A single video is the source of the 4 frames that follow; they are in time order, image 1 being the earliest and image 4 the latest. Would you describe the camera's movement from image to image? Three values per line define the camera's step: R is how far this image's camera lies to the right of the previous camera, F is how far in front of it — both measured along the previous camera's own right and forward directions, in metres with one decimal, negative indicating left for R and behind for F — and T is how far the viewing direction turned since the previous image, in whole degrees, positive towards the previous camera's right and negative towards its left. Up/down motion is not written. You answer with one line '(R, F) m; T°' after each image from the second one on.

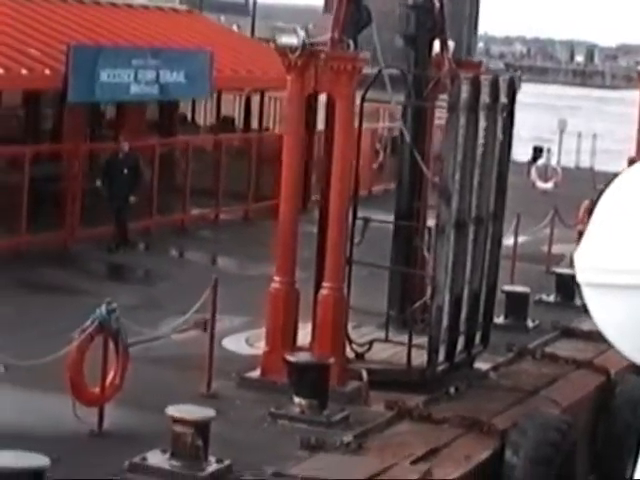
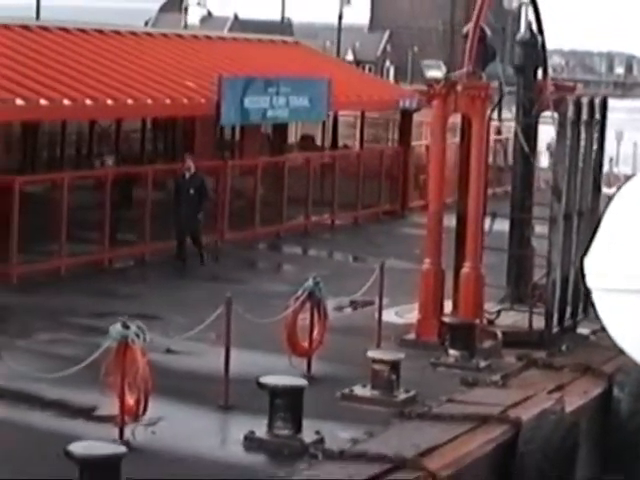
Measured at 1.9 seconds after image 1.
(-0.6, -3.7) m; -1°
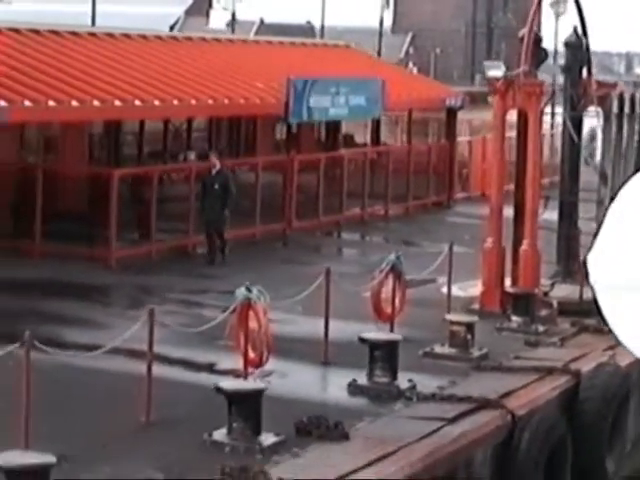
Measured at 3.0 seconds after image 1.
(-0.4, -2.2) m; 0°
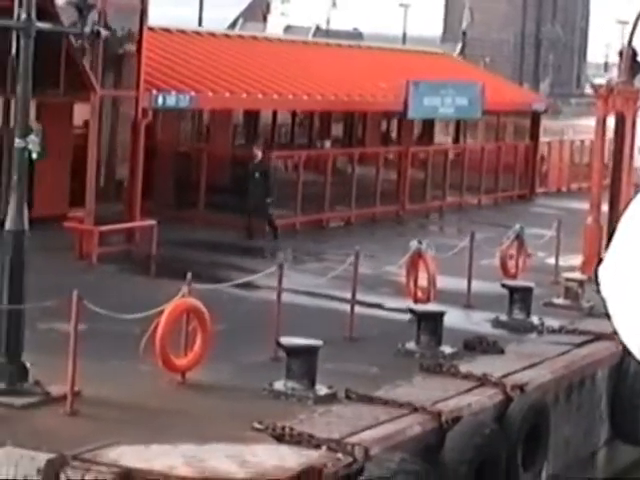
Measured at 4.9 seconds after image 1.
(-0.8, -4.1) m; -1°
